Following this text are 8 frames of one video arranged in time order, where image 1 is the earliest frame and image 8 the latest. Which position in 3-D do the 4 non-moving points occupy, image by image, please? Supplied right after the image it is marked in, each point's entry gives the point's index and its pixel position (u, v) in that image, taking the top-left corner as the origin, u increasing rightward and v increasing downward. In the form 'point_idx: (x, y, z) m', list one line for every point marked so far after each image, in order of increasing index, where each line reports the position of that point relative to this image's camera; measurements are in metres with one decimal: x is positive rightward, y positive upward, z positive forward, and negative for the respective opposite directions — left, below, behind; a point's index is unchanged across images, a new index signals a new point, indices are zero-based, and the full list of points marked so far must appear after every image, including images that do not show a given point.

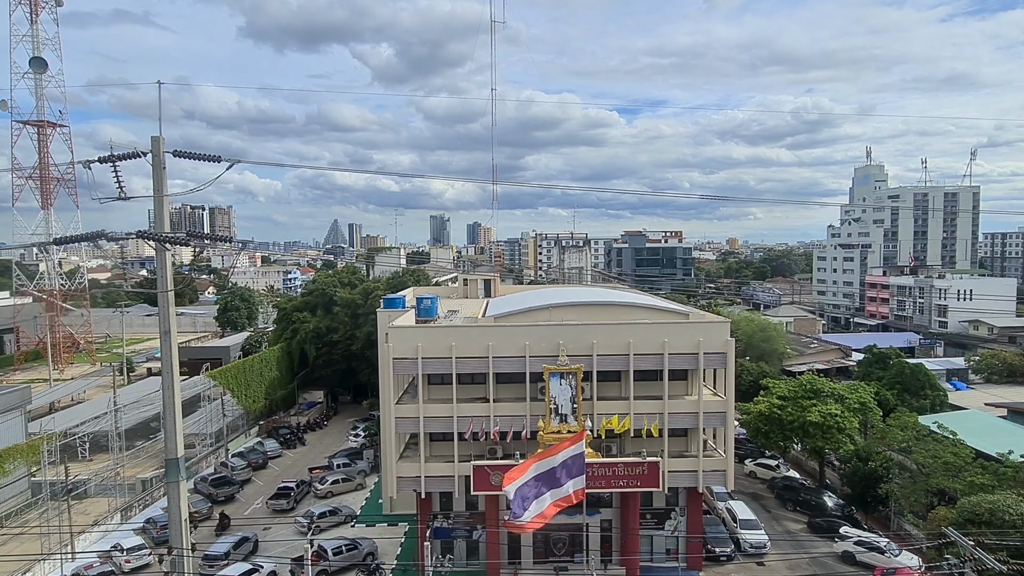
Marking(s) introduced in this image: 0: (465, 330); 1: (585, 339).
0: (-1.2, -1.1, +15.7) m
1: (+1.9, -1.3, +15.8) m
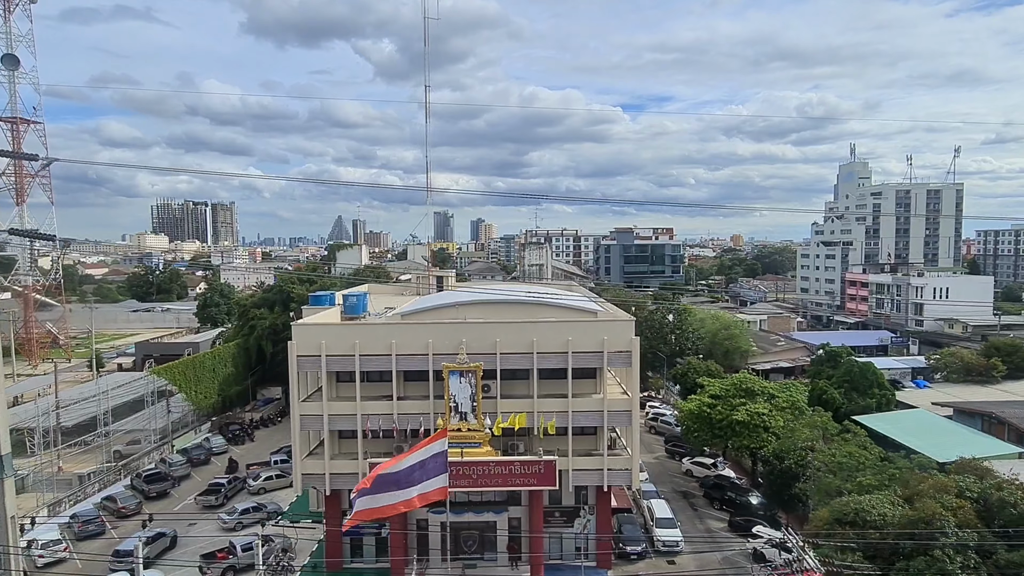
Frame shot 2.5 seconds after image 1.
0: (-3.6, -1.0, +15.8) m
1: (-0.6, -1.3, +15.8) m
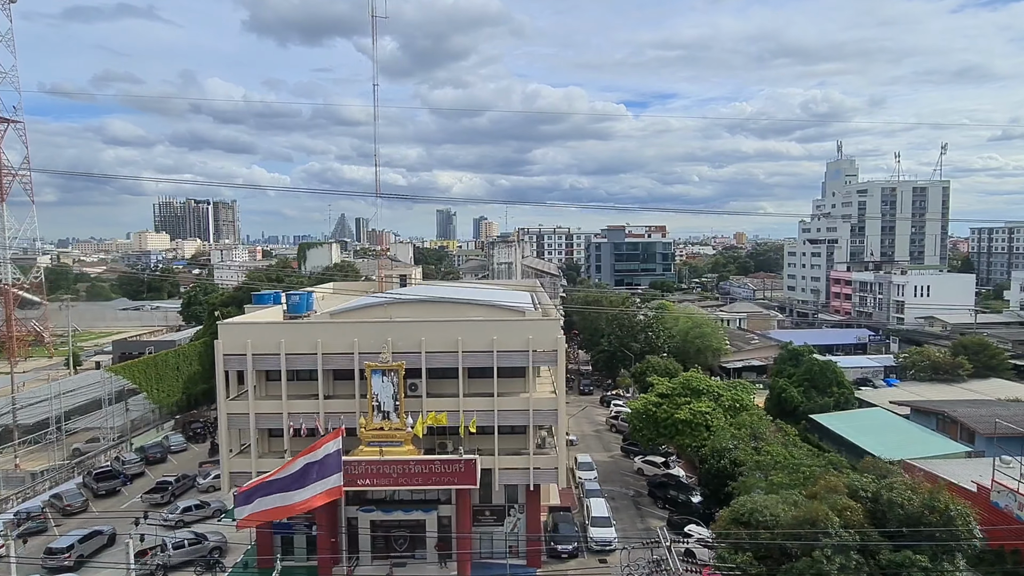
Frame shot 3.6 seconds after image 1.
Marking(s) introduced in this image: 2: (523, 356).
0: (-5.6, -1.0, +15.8) m
1: (-2.5, -1.3, +15.8) m
2: (+0.3, -1.7, +15.9) m
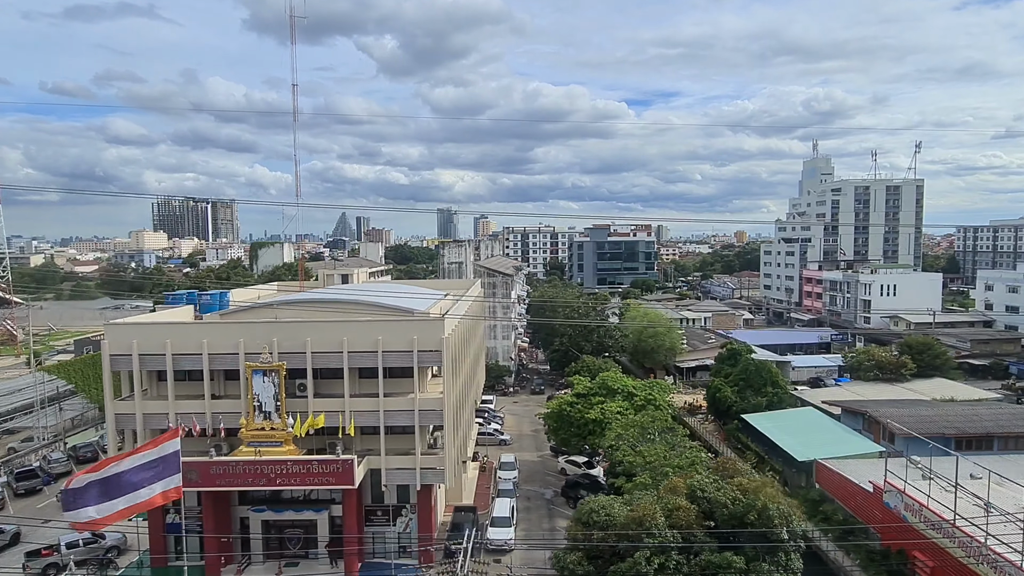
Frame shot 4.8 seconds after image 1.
0: (-8.5, -1.0, +15.8) m
1: (-5.5, -1.3, +15.8) m
2: (-2.7, -1.7, +15.9) m
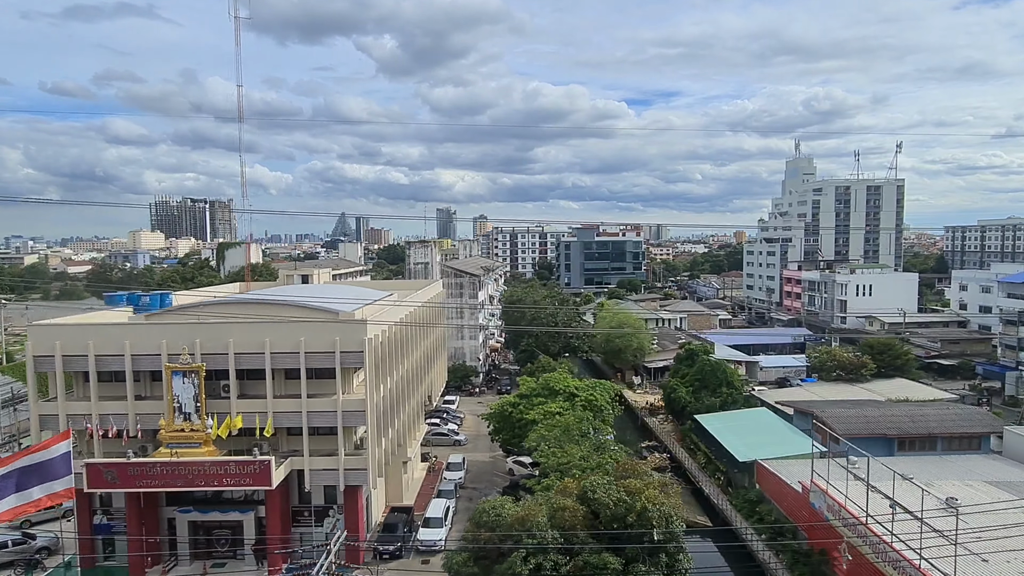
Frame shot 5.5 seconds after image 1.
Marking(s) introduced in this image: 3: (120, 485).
0: (-10.5, -1.0, +15.9) m
1: (-7.5, -1.3, +15.9) m
2: (-4.7, -1.8, +16.0) m
3: (-9.6, -4.8, +15.2) m
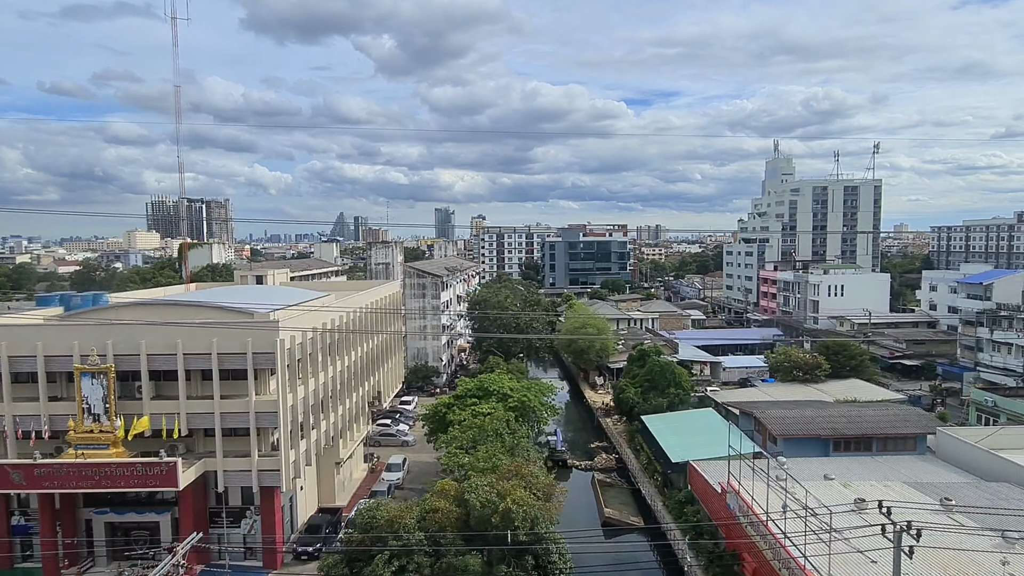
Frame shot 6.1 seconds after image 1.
0: (-12.8, -1.1, +15.9) m
1: (-9.8, -1.3, +15.9) m
2: (-7.0, -1.8, +16.0) m
3: (-11.9, -4.9, +15.2) m
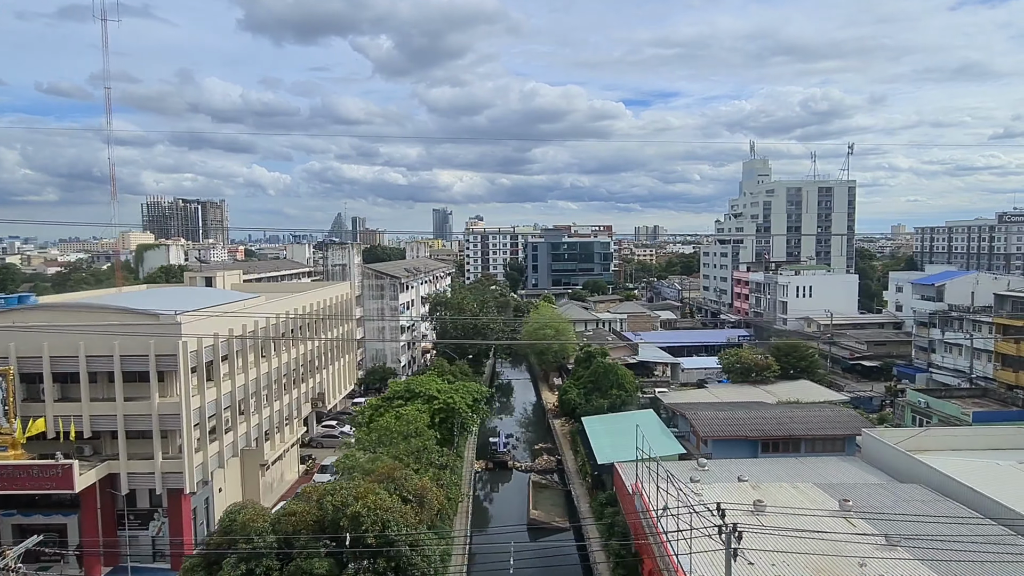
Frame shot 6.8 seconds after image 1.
0: (-15.3, -1.1, +15.9) m
1: (-12.3, -1.4, +15.9) m
2: (-9.5, -1.9, +16.0) m
3: (-14.4, -4.9, +15.2) m
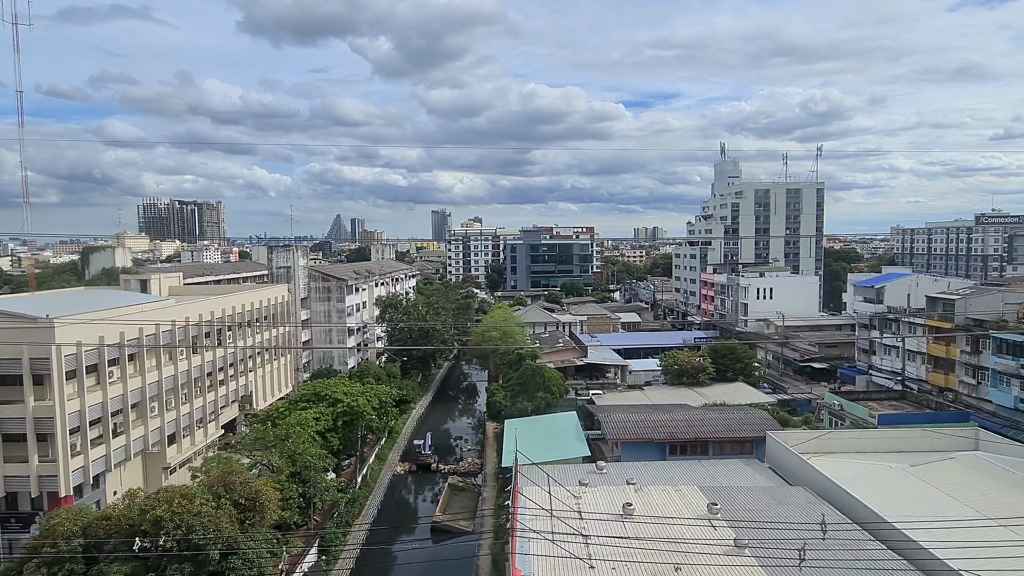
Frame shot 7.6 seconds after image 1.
0: (-18.6, -1.2, +16.0) m
1: (-15.6, -1.5, +16.0) m
2: (-12.8, -2.0, +16.0) m
3: (-17.7, -5.0, +15.2) m
